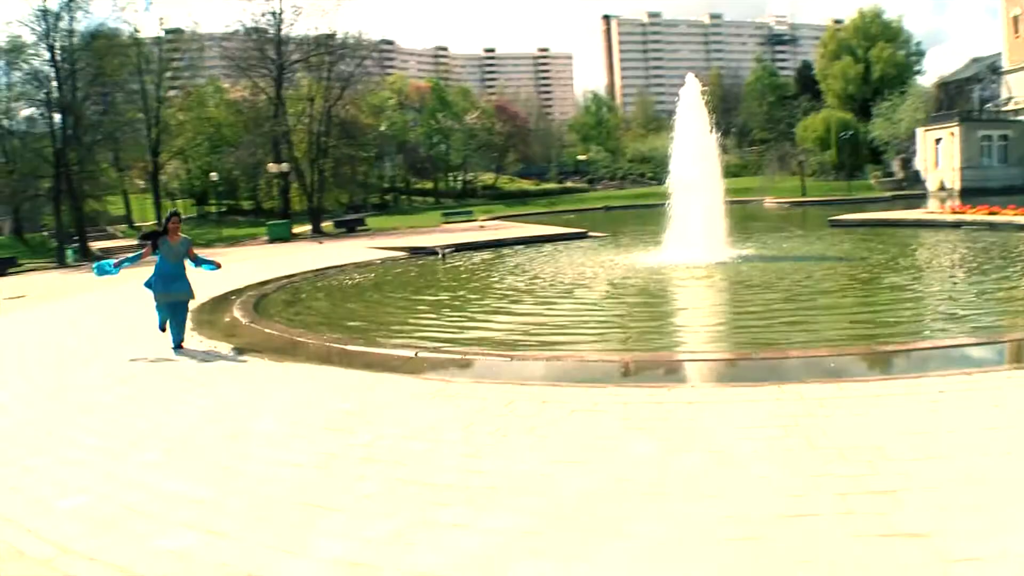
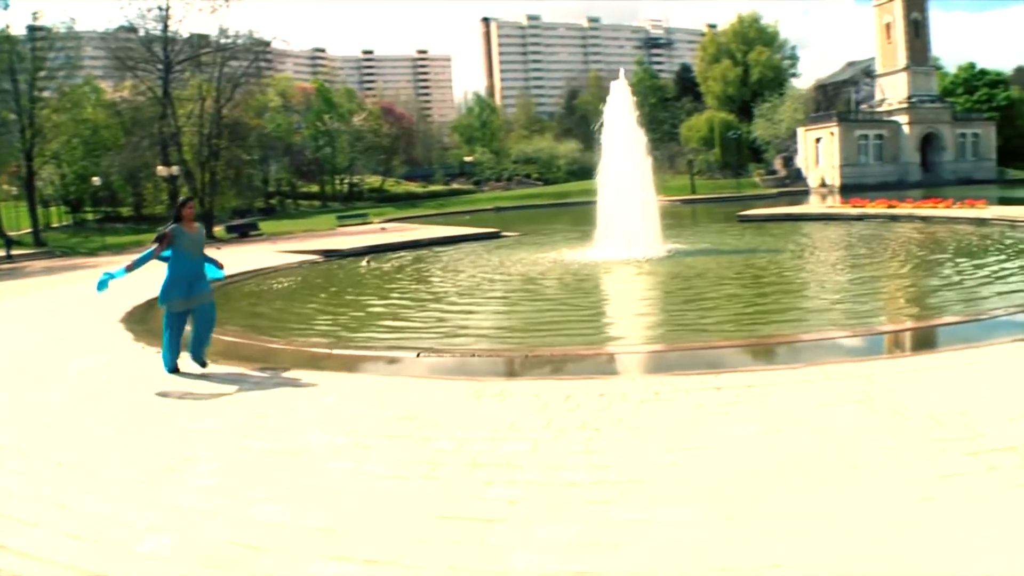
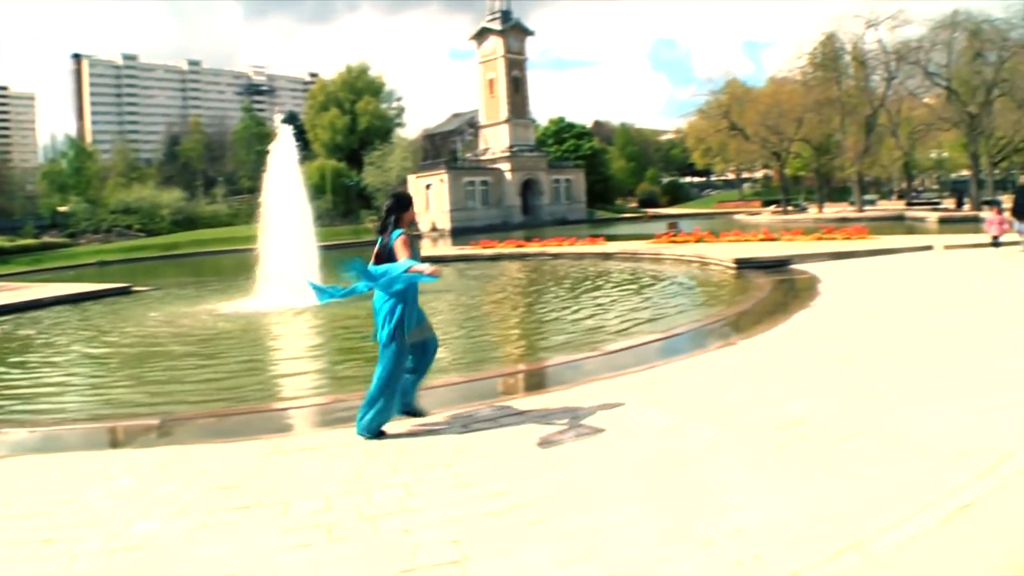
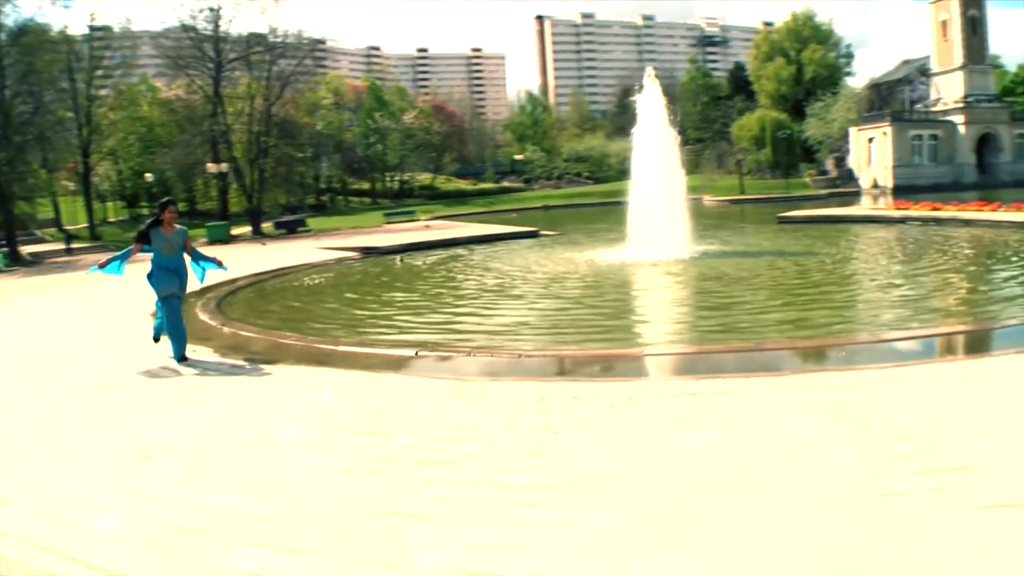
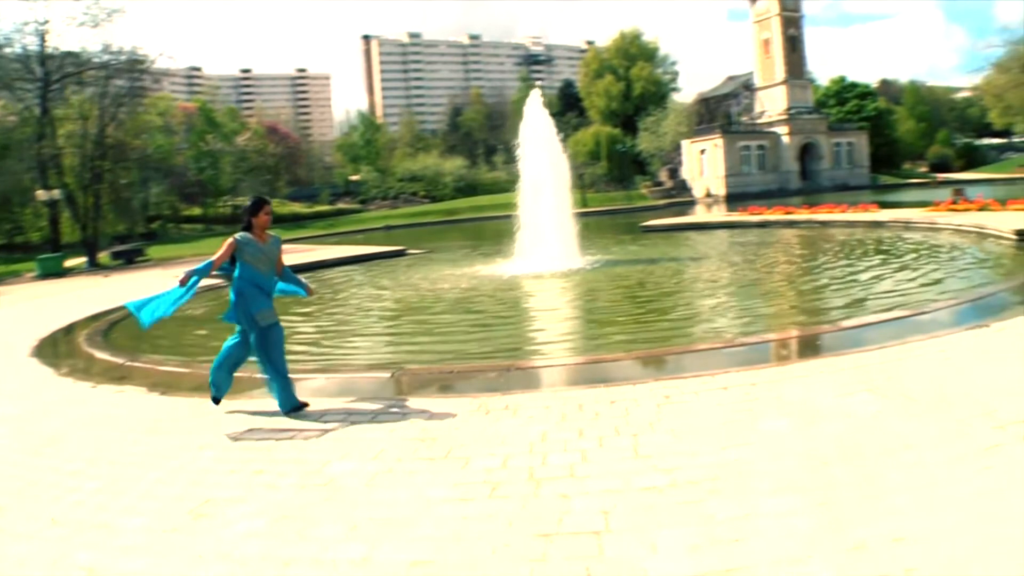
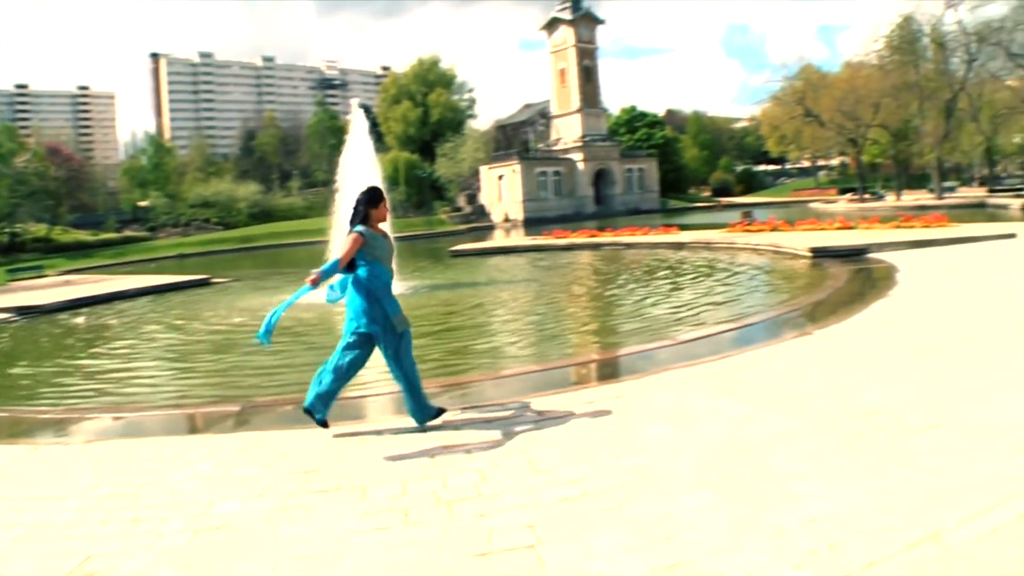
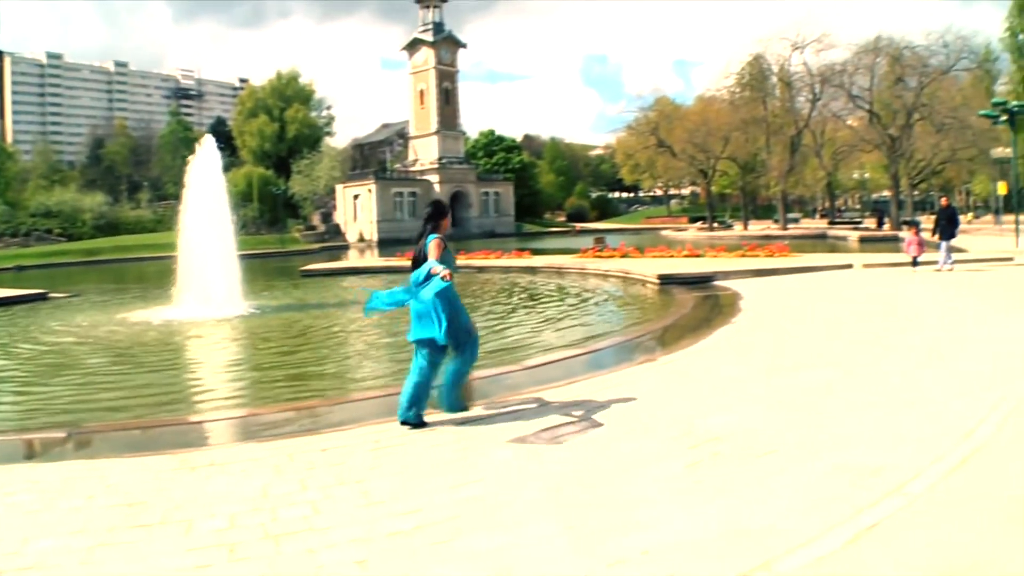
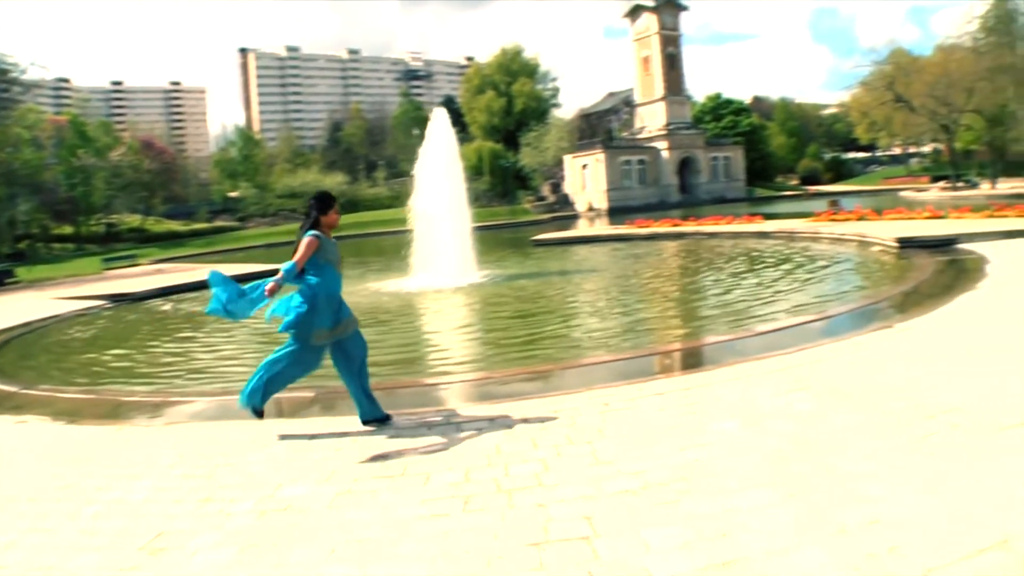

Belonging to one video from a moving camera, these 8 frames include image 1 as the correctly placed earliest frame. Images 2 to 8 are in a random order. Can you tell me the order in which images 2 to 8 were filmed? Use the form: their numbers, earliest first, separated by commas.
4, 2, 5, 8, 6, 3, 7
